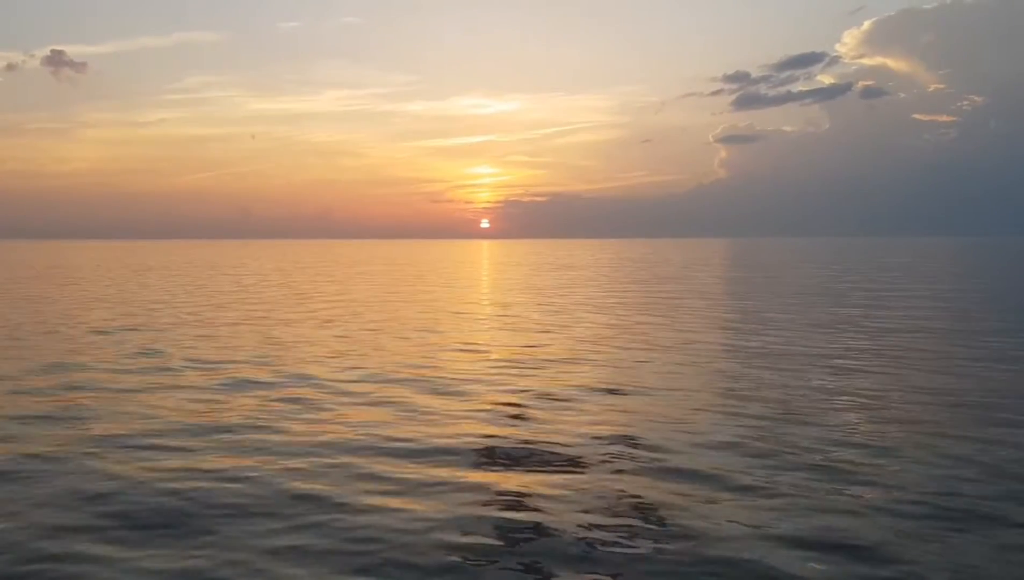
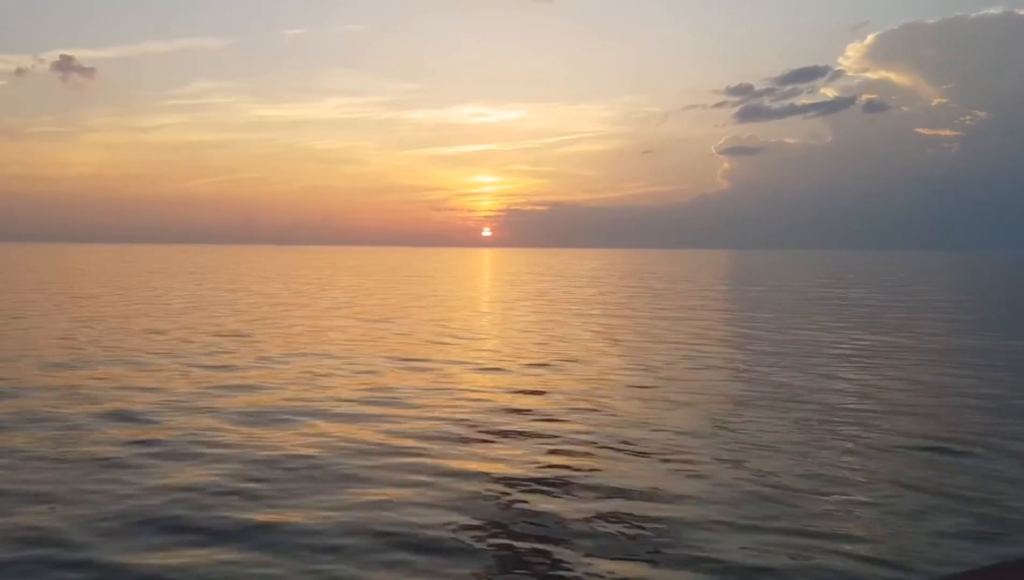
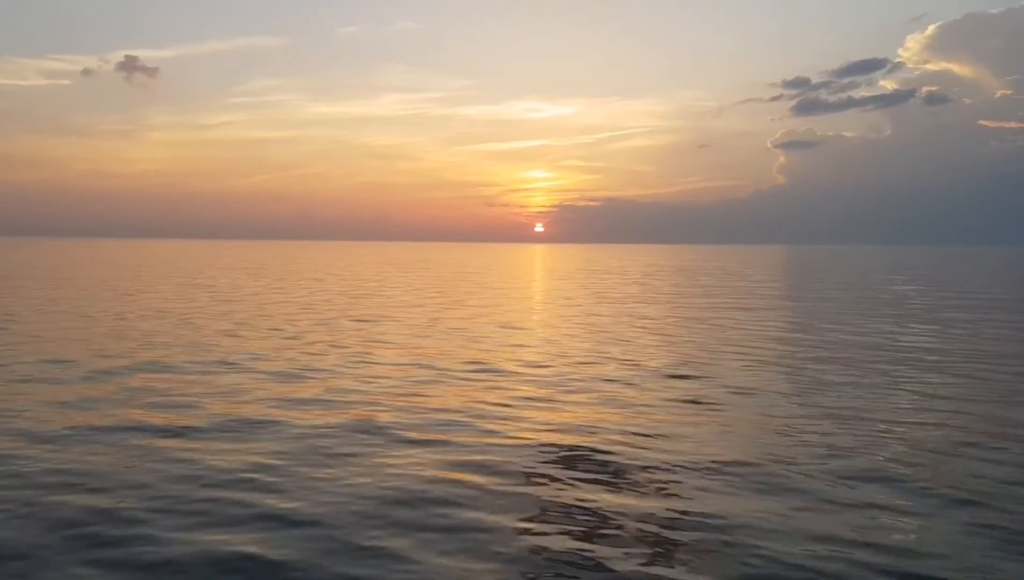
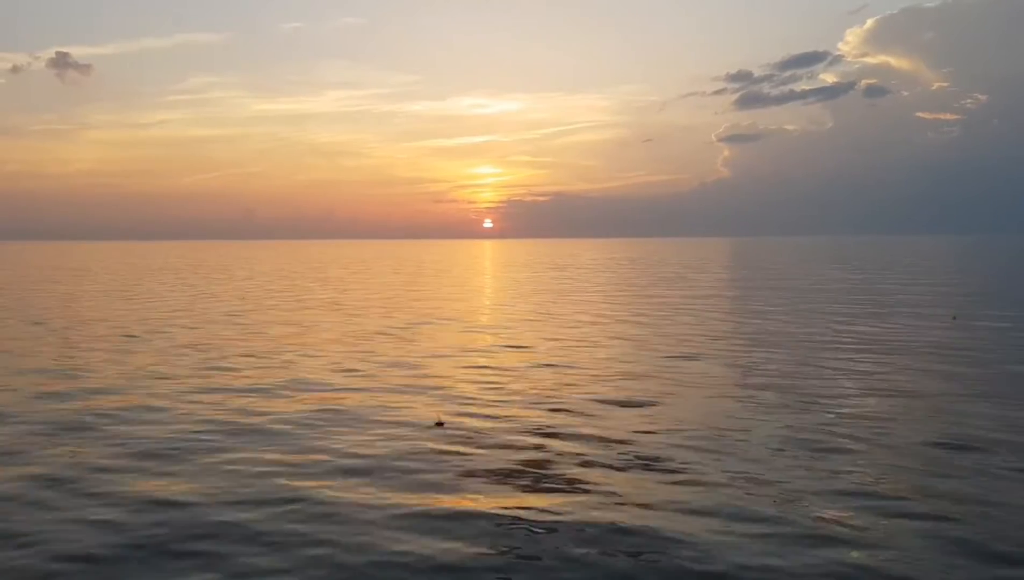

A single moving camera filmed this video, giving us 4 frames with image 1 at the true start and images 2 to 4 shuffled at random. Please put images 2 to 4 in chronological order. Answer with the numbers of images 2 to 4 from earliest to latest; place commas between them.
4, 2, 3
